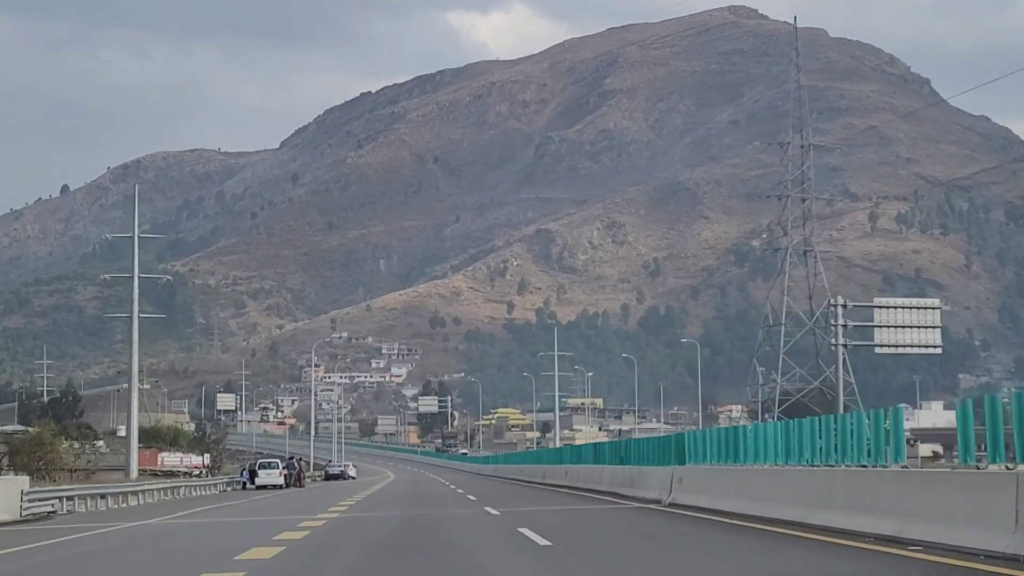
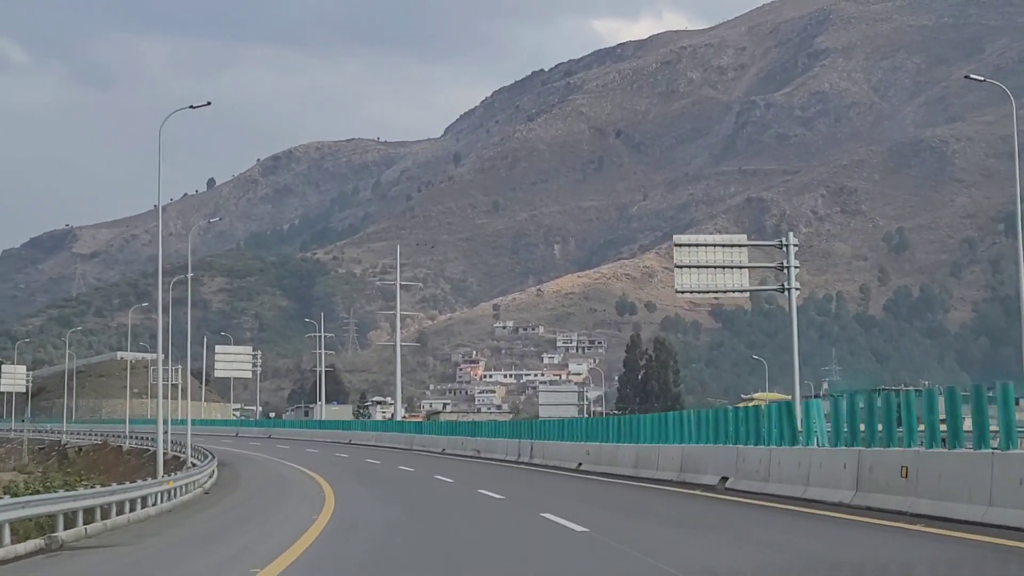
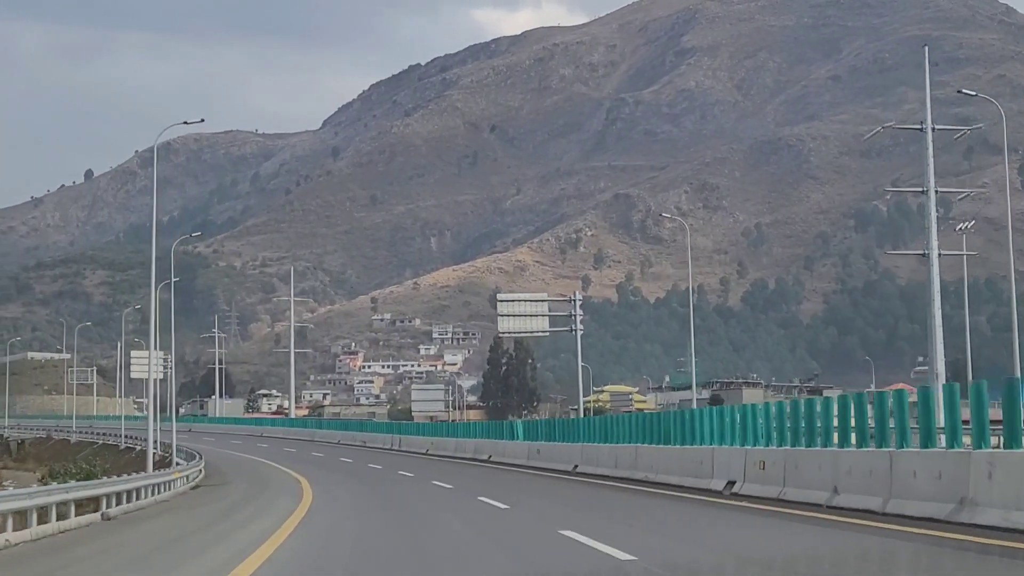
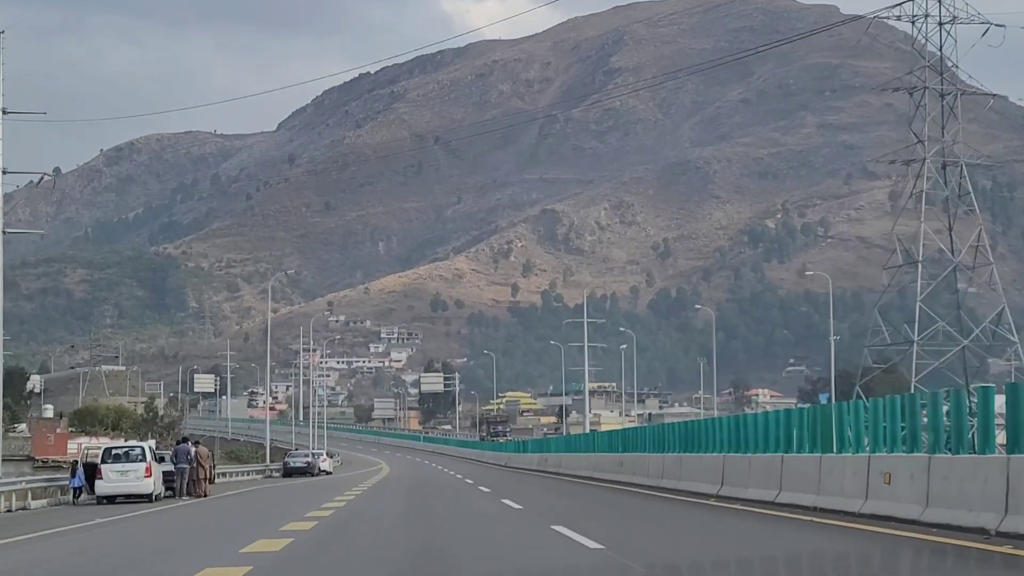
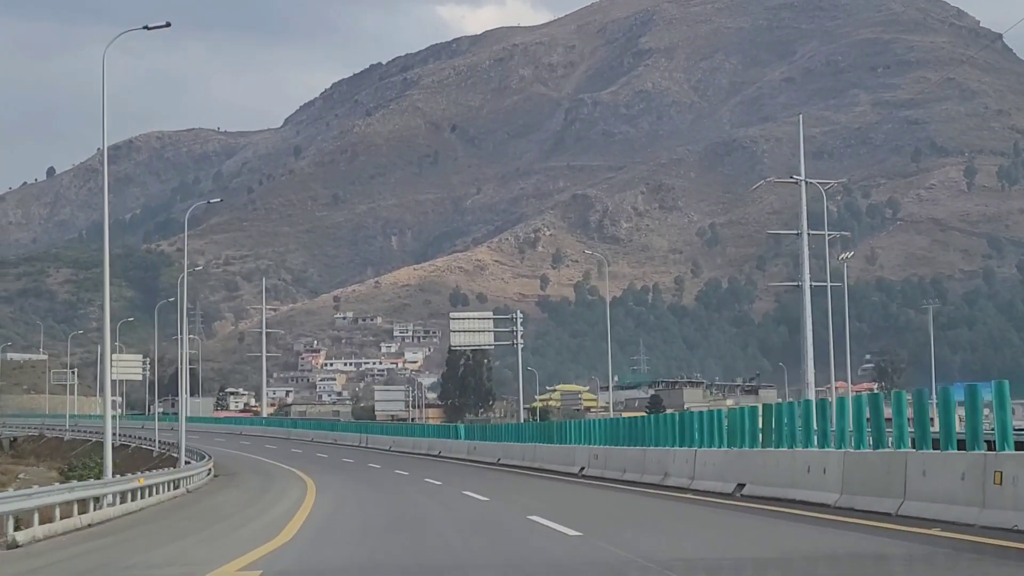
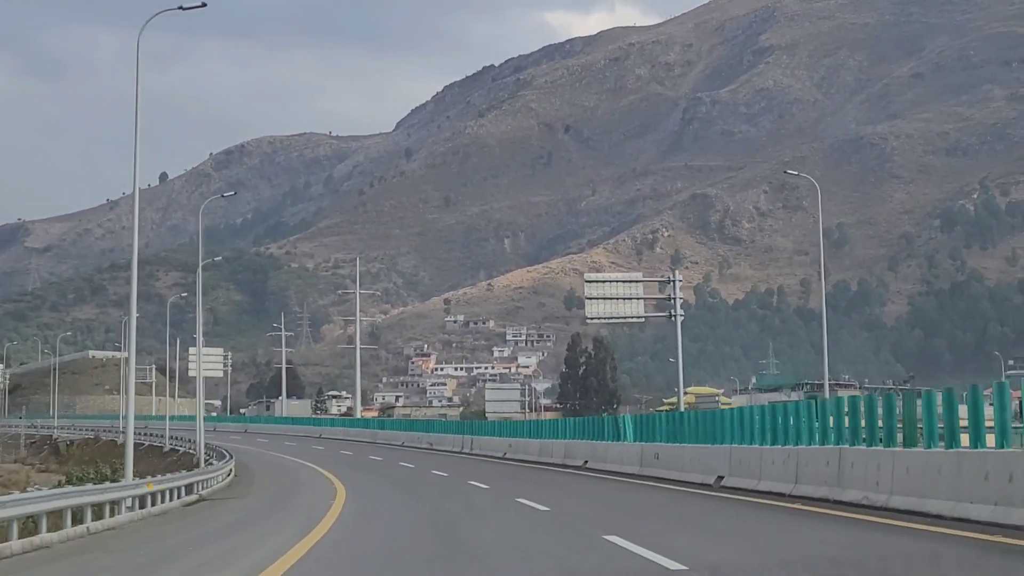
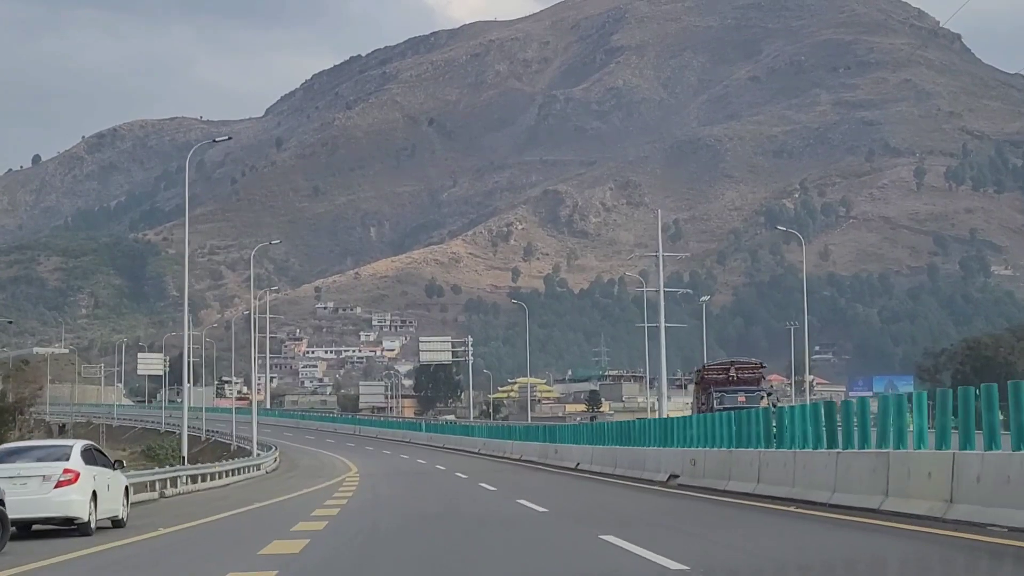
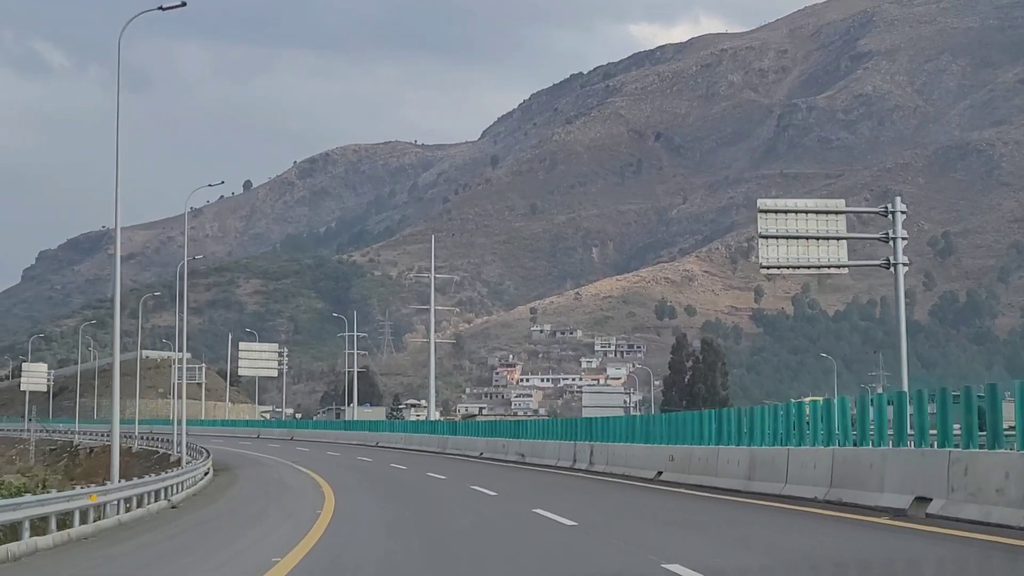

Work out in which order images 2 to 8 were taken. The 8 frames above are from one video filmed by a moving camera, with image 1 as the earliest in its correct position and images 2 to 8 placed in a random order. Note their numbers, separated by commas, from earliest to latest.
4, 7, 5, 3, 6, 2, 8
